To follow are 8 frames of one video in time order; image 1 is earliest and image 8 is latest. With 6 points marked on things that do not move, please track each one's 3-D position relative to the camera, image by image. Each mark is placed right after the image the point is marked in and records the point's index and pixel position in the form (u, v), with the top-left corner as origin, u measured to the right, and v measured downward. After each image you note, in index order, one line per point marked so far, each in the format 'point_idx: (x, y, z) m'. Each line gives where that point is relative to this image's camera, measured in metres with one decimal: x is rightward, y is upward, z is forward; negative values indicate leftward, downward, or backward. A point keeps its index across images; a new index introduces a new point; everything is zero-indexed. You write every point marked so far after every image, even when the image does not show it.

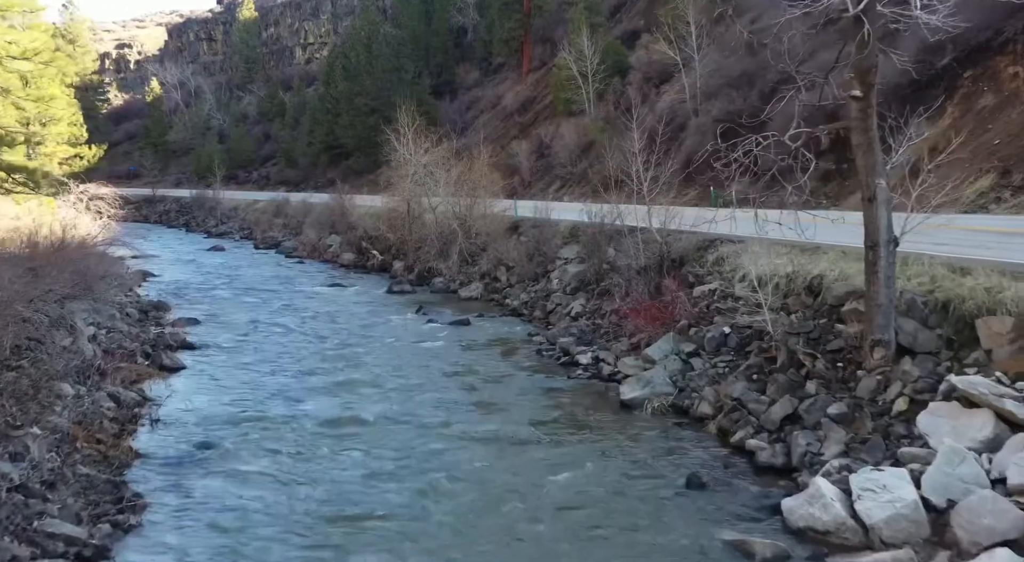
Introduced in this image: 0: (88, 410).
0: (-6.7, -2.1, +18.8) m
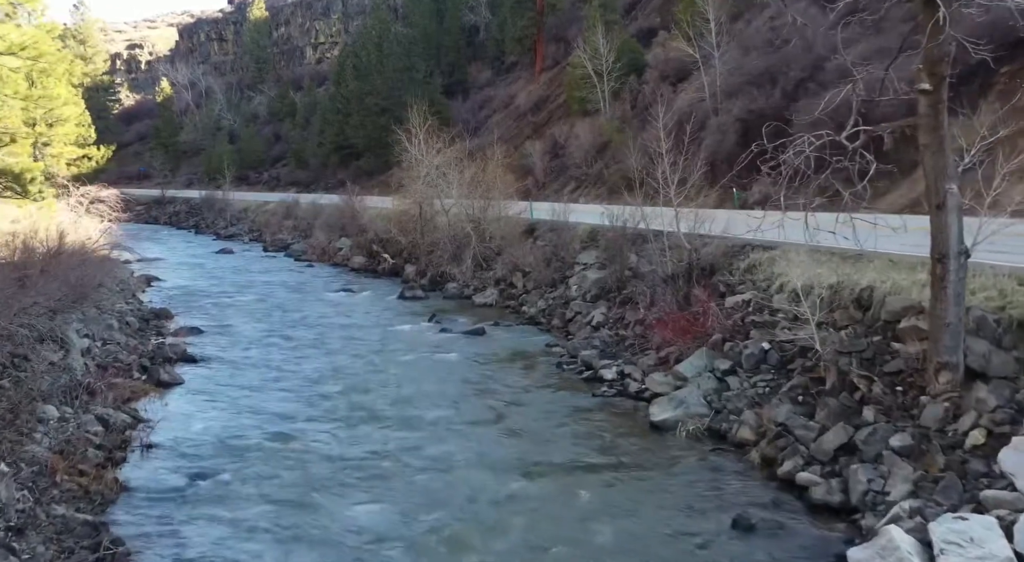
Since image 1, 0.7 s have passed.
0: (-6.4, -2.3, +17.5) m
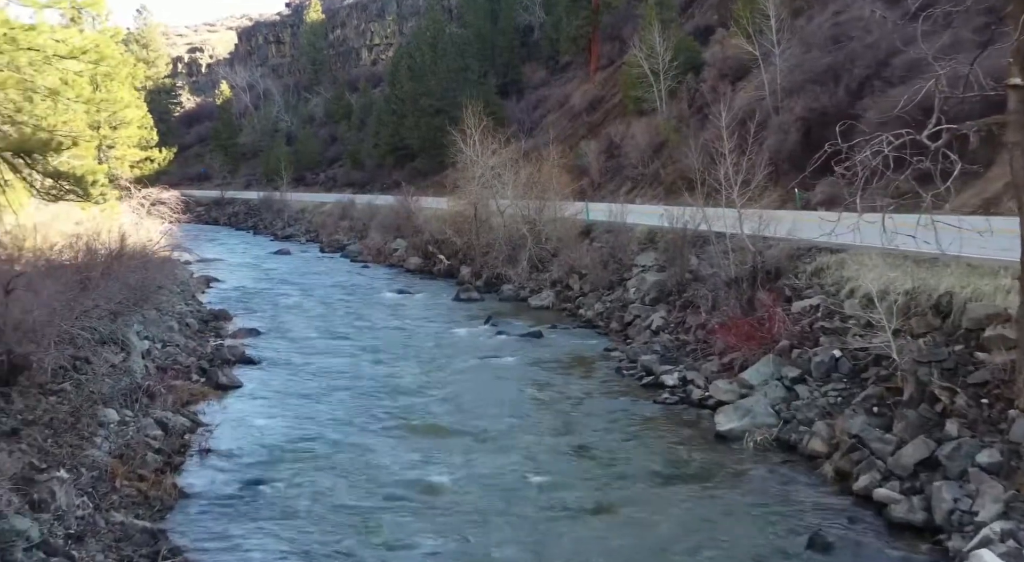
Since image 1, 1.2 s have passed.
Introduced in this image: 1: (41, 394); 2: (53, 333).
0: (-5.6, -2.3, +17.5) m
1: (-6.9, -1.6, +17.6) m
2: (-6.9, -0.8, +18.1) m
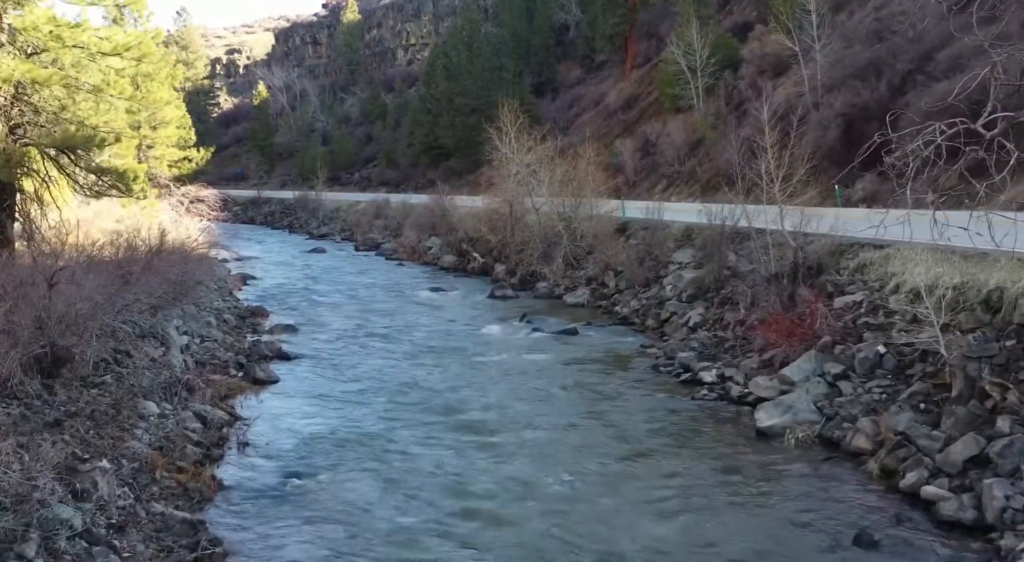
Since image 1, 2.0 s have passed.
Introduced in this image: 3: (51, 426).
0: (-5.0, -2.2, +17.6) m
1: (-6.3, -1.6, +17.7) m
2: (-6.3, -0.7, +18.2) m
3: (-6.3, -2.0, +16.3) m
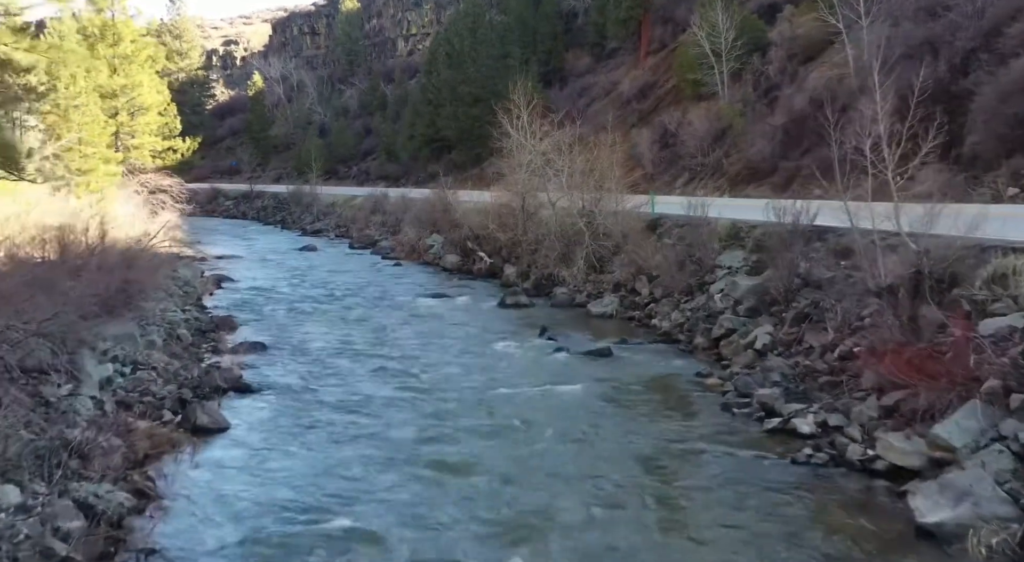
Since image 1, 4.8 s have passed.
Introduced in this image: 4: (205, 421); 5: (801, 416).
0: (-4.7, -2.4, +12.5) m
1: (-6.0, -1.7, +12.6) m
2: (-6.0, -0.9, +13.1) m
3: (-5.9, -2.2, +11.2) m
4: (-4.2, -1.9, +16.6) m
5: (+3.7, -1.7, +16.4) m
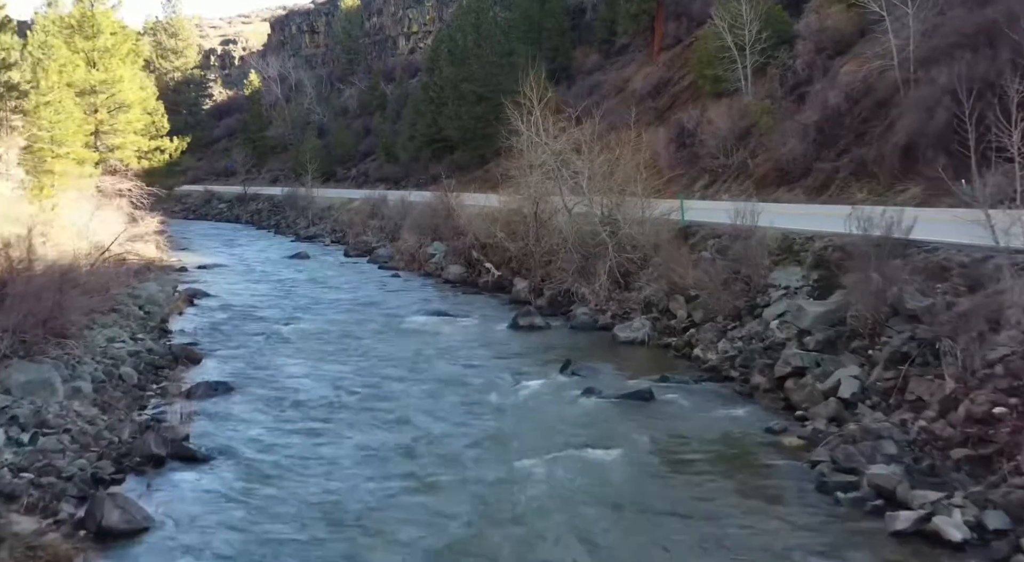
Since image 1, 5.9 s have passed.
0: (-4.4, -2.8, +8.4) m
1: (-5.7, -2.1, +8.5) m
2: (-5.7, -1.2, +9.0) m
3: (-5.6, -2.5, +7.1) m
4: (-3.9, -2.3, +12.5) m
5: (+4.0, -2.1, +12.3) m
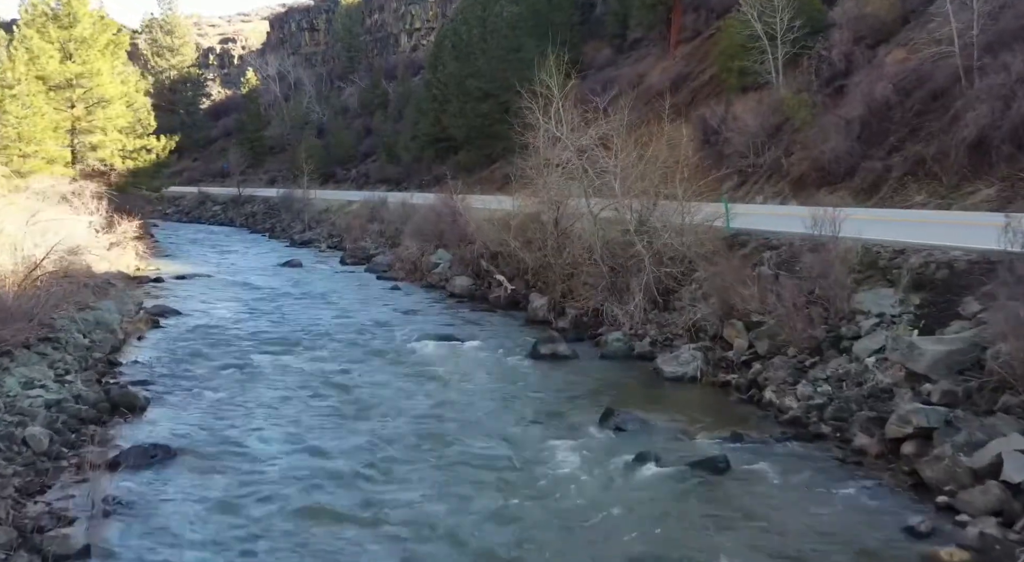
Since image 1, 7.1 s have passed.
0: (-4.1, -3.2, +4.0) m
1: (-5.4, -2.5, +4.1) m
2: (-5.4, -1.6, +4.6) m
3: (-5.3, -2.9, +2.7) m
4: (-3.6, -2.6, +8.1) m
5: (+4.3, -2.5, +7.9) m
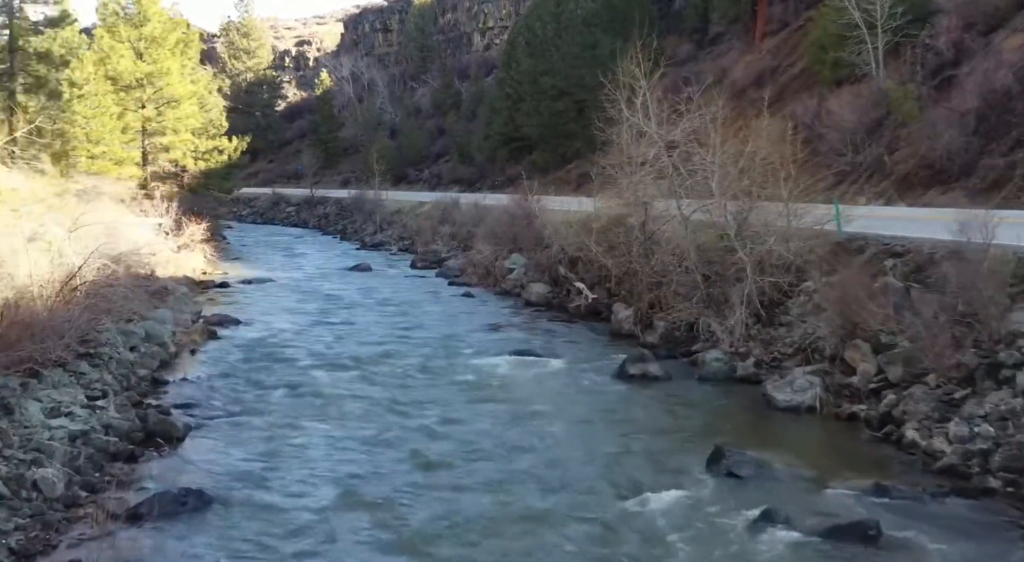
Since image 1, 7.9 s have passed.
0: (-3.8, -3.3, +1.6) m
1: (-5.1, -2.6, +1.8) m
2: (-5.0, -1.8, +2.3) m
3: (-5.1, -3.0, +0.3) m
4: (-3.0, -2.8, +5.6) m
5: (+4.9, -2.7, +4.9) m
